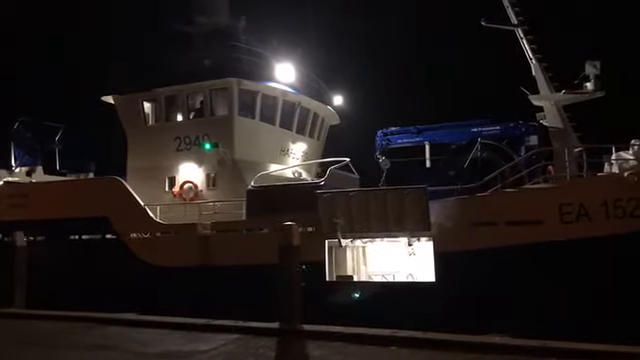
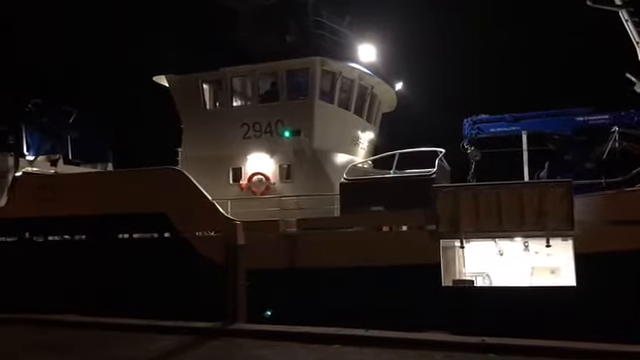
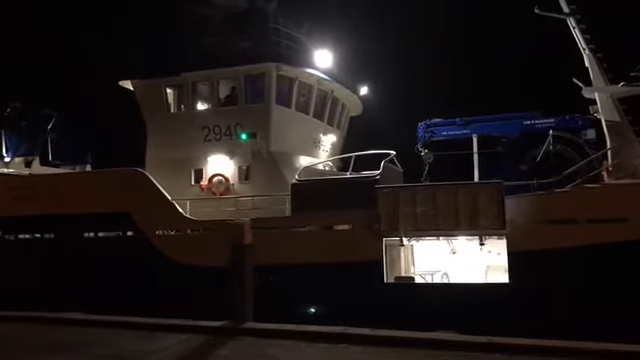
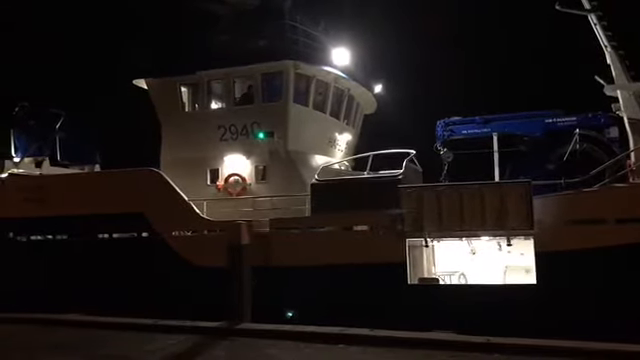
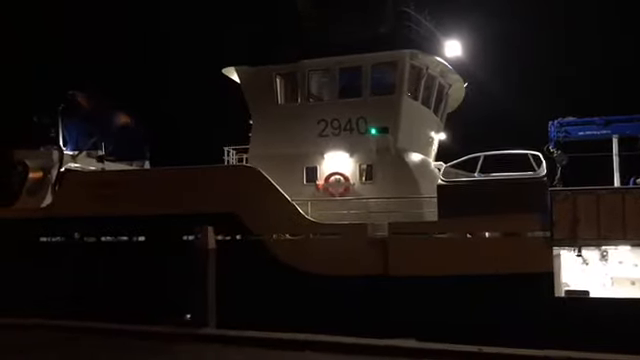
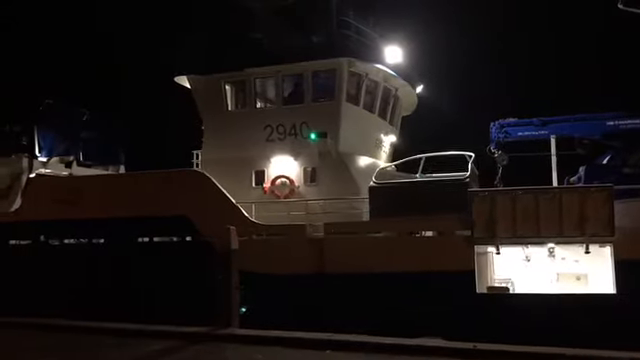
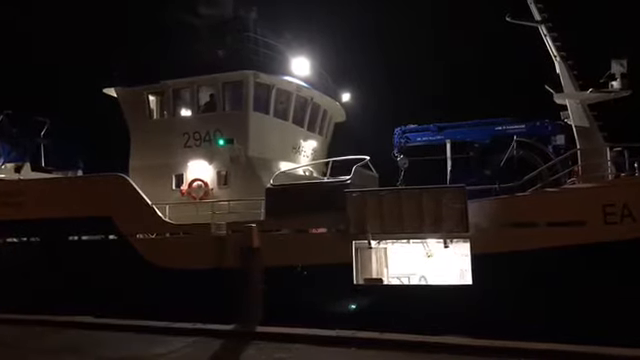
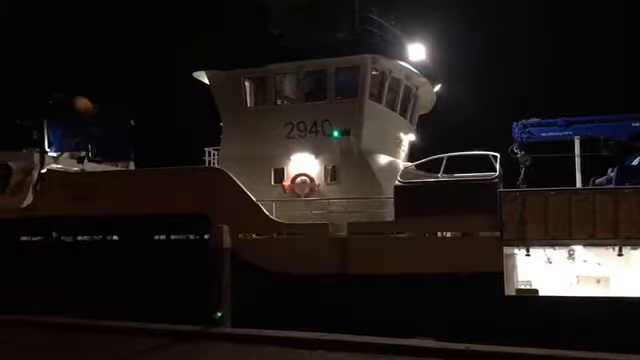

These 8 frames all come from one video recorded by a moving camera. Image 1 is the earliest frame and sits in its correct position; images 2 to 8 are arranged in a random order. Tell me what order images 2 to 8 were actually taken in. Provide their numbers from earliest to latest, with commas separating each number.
7, 3, 4, 2, 6, 8, 5
